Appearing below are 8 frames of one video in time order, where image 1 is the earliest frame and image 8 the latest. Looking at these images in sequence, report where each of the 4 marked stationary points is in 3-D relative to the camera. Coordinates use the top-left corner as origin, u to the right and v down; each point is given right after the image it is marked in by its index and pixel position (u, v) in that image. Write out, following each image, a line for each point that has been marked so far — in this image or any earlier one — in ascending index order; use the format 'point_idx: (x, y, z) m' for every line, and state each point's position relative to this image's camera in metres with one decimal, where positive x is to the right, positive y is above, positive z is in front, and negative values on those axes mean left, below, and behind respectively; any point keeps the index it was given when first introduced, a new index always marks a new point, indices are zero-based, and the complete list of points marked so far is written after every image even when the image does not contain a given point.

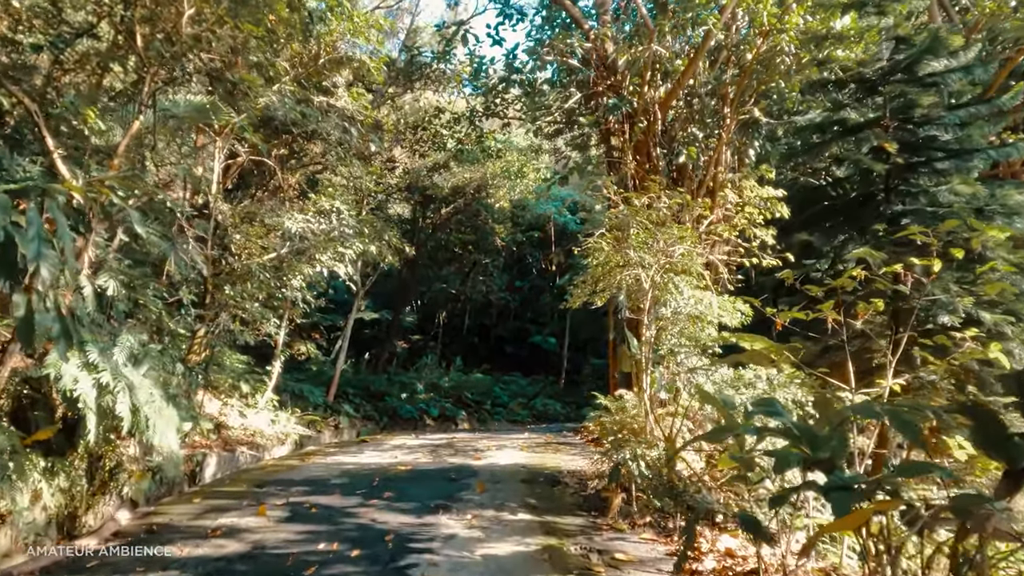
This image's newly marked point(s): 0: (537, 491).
0: (+0.2, -1.8, +5.8) m
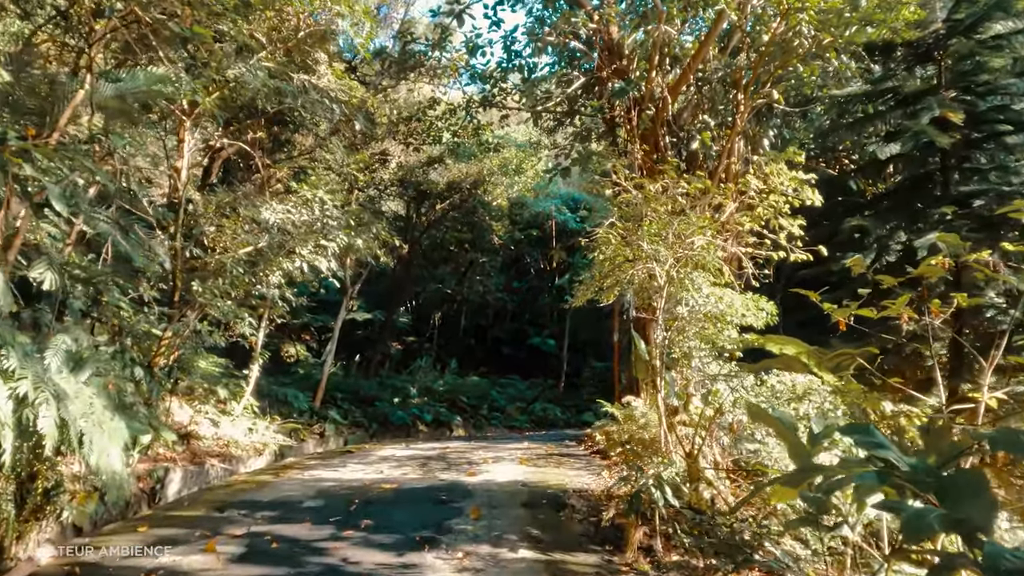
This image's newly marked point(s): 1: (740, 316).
0: (+0.2, -1.7, +5.0) m
1: (+2.4, -0.3, +6.9) m
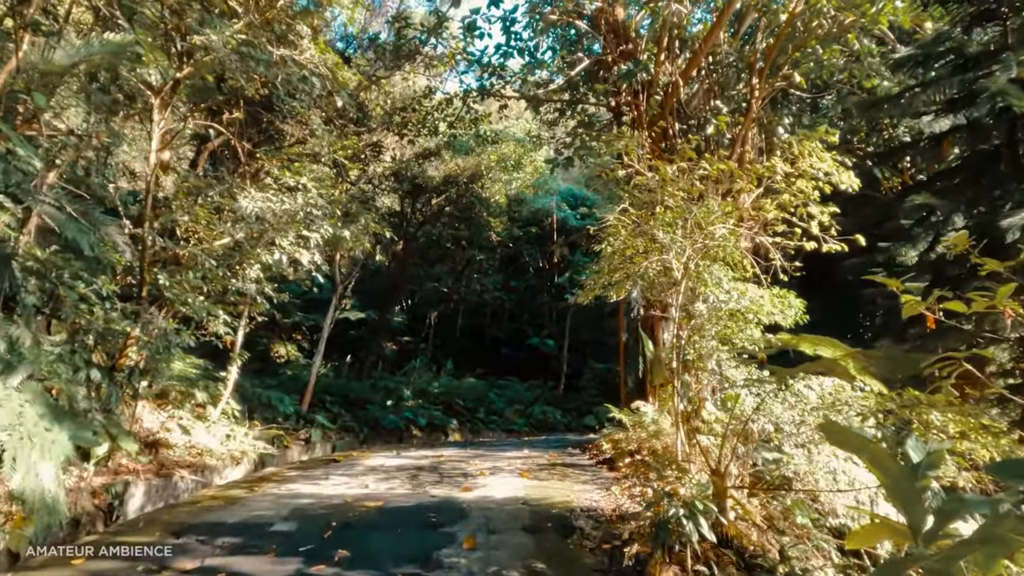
0: (+0.2, -1.7, +4.3) m
1: (+2.4, -0.2, +6.3) m
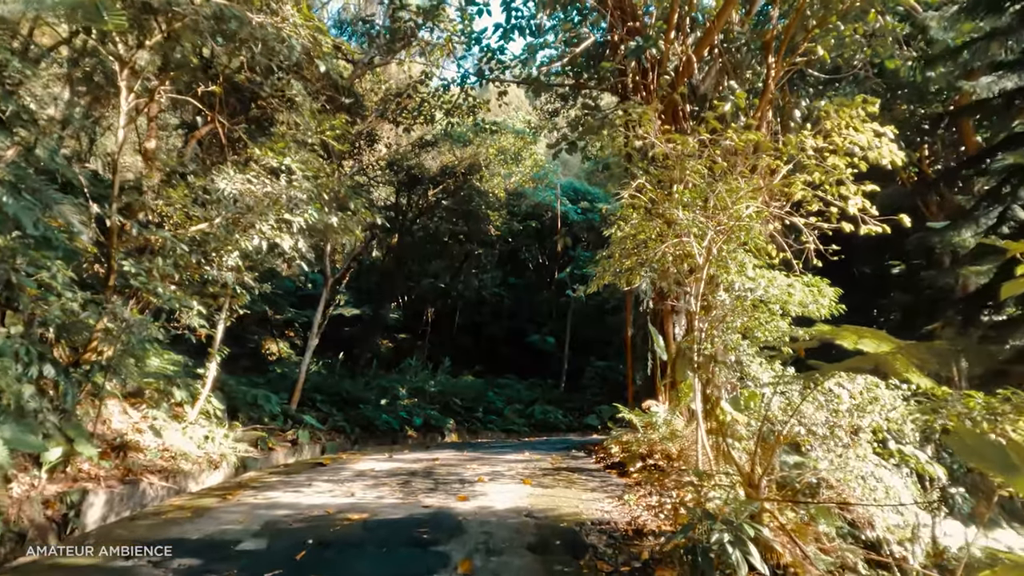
0: (+0.2, -1.6, +3.7) m
1: (+2.4, -0.1, +5.7) m
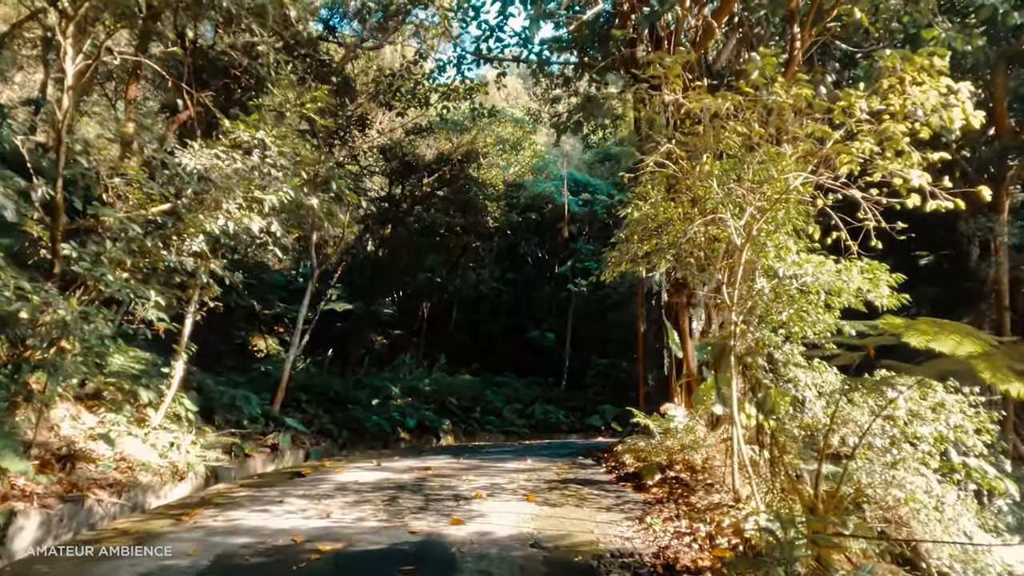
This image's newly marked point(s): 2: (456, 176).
0: (+0.3, -1.5, +2.9) m
1: (+2.4, 0.0, +4.9) m
2: (-1.3, +2.7, +16.0) m
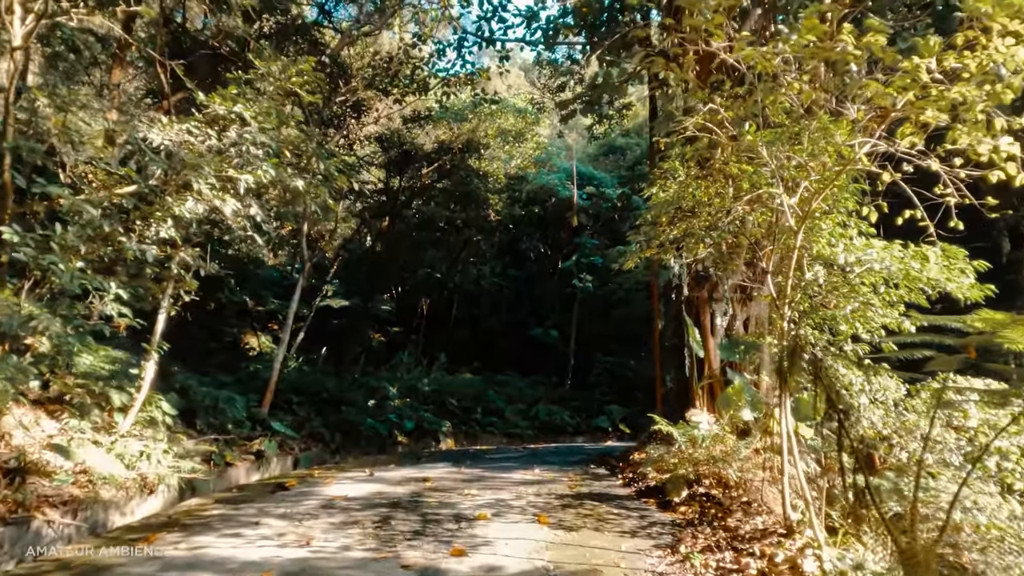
0: (+0.3, -1.4, +2.3) m
1: (+2.5, 0.0, +4.2) m
2: (-1.3, +2.8, +15.3) m
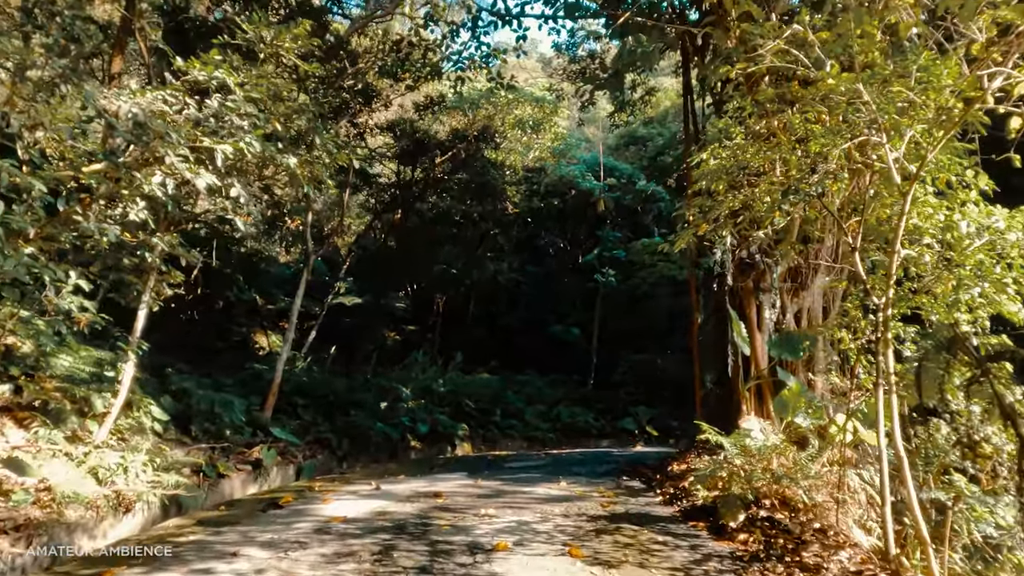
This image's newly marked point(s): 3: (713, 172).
0: (+0.4, -1.3, +1.5) m
1: (+2.6, +0.1, +3.4) m
2: (-0.9, +2.9, +14.5) m
3: (+1.2, +0.7, +3.9) m
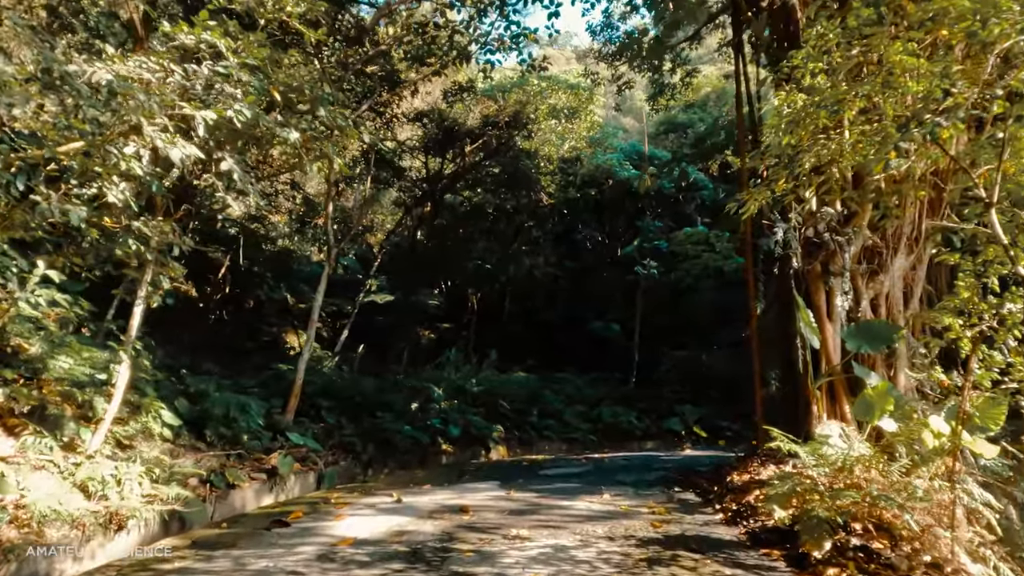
0: (+0.4, -1.2, +0.8) m
1: (+2.7, +0.3, +2.5) m
2: (-0.2, +3.0, +13.8) m
3: (+1.3, +0.8, +3.1) m
